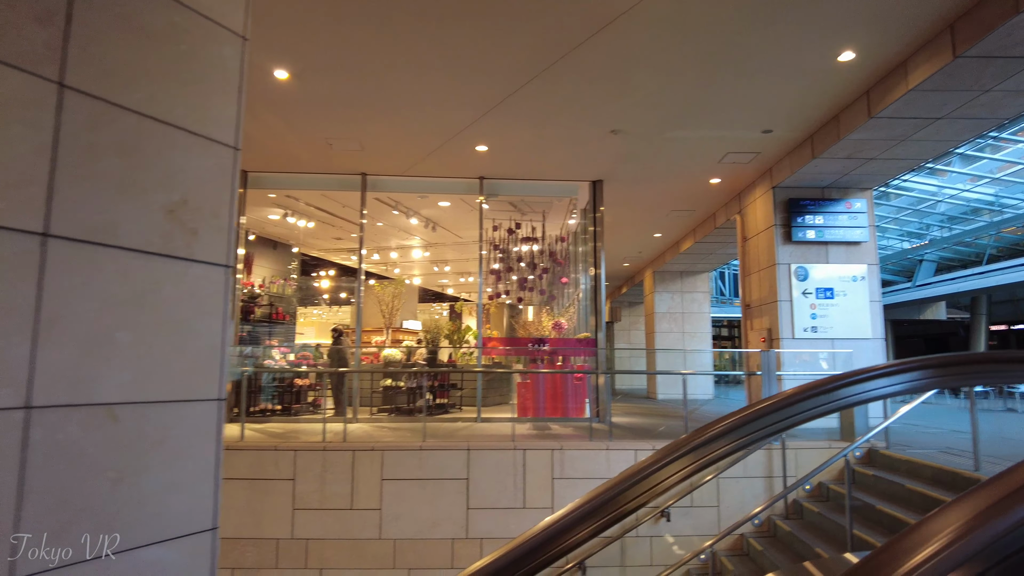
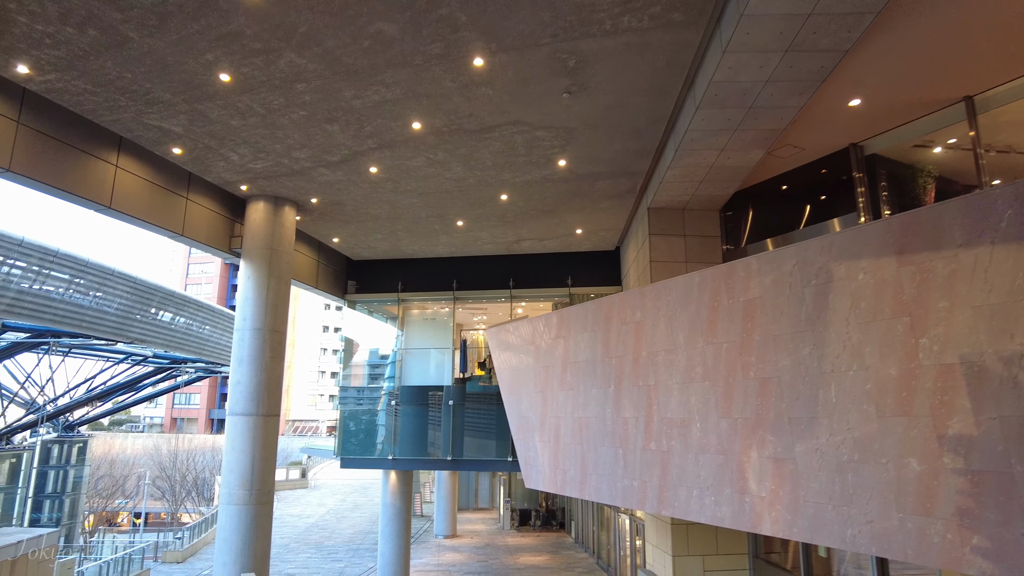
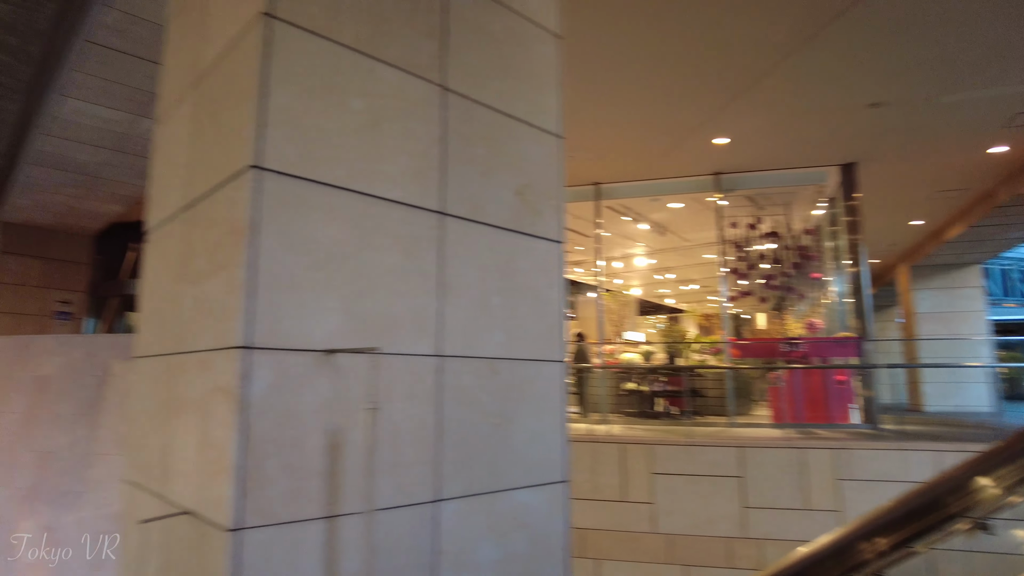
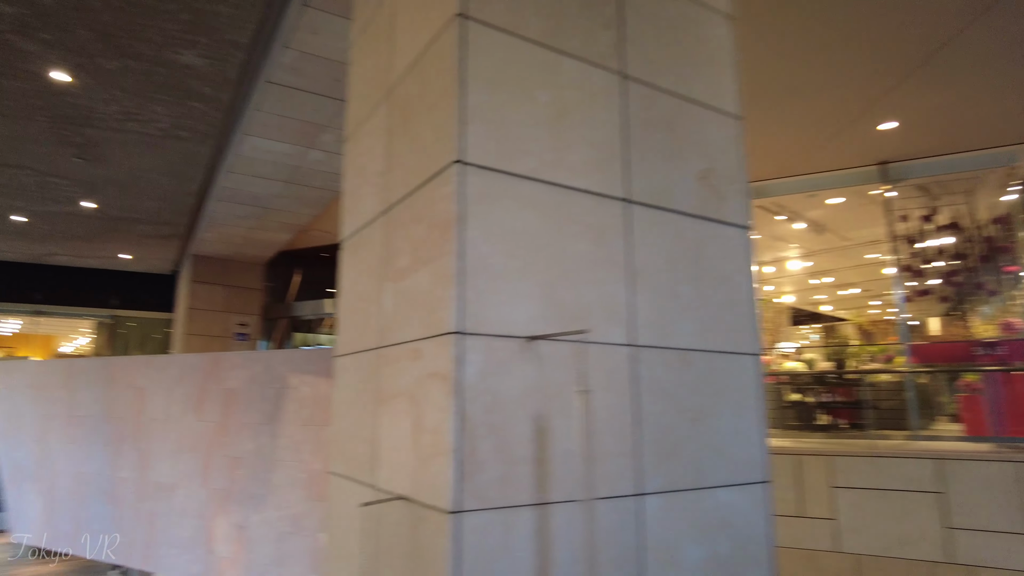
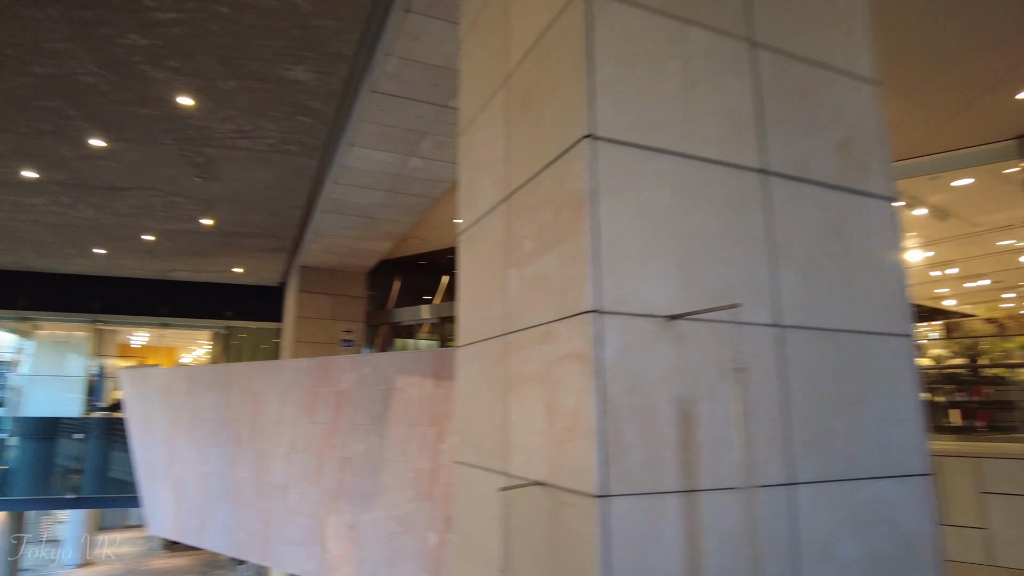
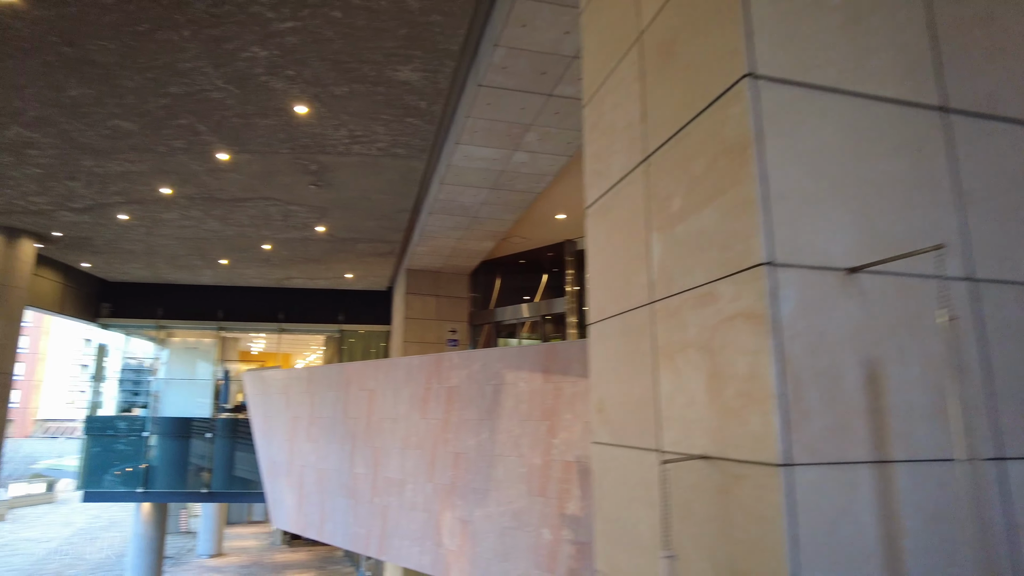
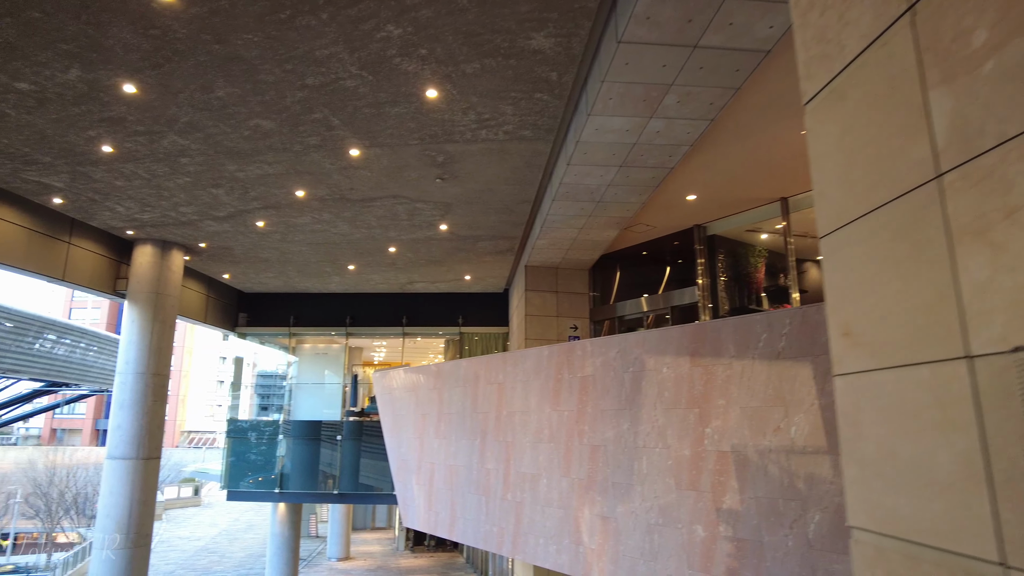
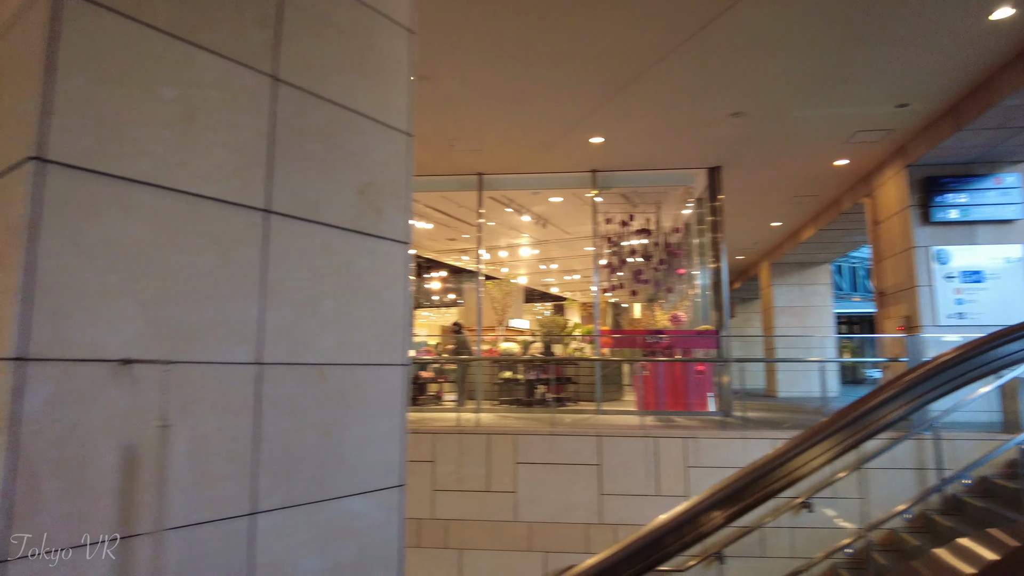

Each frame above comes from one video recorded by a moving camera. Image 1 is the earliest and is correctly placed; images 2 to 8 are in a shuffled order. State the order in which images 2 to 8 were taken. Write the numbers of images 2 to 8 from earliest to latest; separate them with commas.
8, 3, 4, 5, 6, 7, 2
